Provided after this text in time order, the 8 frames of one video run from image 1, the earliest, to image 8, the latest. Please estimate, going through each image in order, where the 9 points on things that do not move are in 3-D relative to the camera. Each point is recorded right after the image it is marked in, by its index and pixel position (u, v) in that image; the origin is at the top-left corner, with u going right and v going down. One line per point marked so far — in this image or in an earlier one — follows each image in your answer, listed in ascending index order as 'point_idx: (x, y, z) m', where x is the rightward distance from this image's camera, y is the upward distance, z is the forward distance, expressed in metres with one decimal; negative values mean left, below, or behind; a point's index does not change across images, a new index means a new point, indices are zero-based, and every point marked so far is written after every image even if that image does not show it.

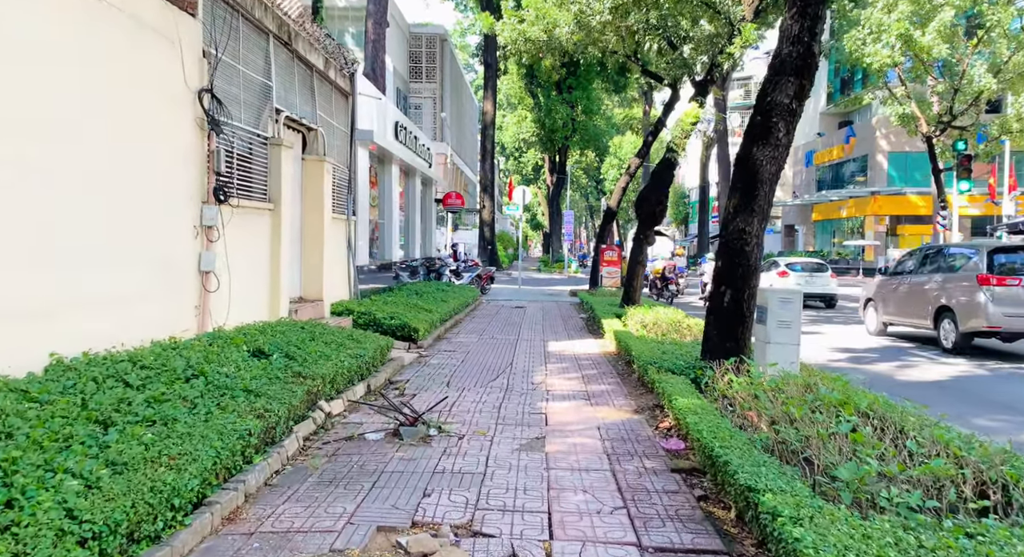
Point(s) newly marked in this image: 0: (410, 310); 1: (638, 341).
0: (-1.7, -0.5, +13.2) m
1: (+1.6, -0.8, +10.6) m
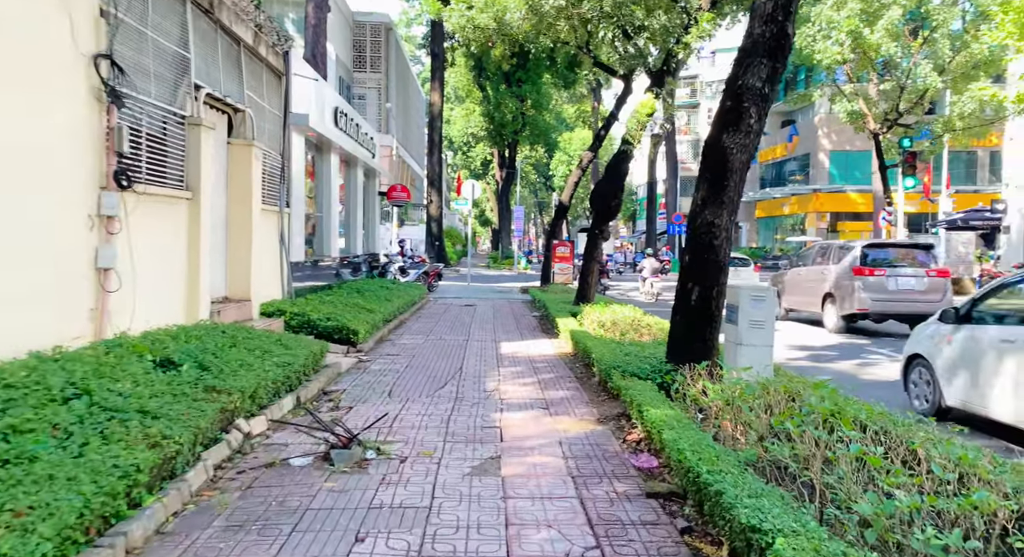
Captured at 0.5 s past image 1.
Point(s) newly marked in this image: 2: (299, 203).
0: (-2.5, -0.5, +12.3) m
1: (+1.0, -0.8, +9.8) m
2: (-3.5, +1.2, +13.5) m
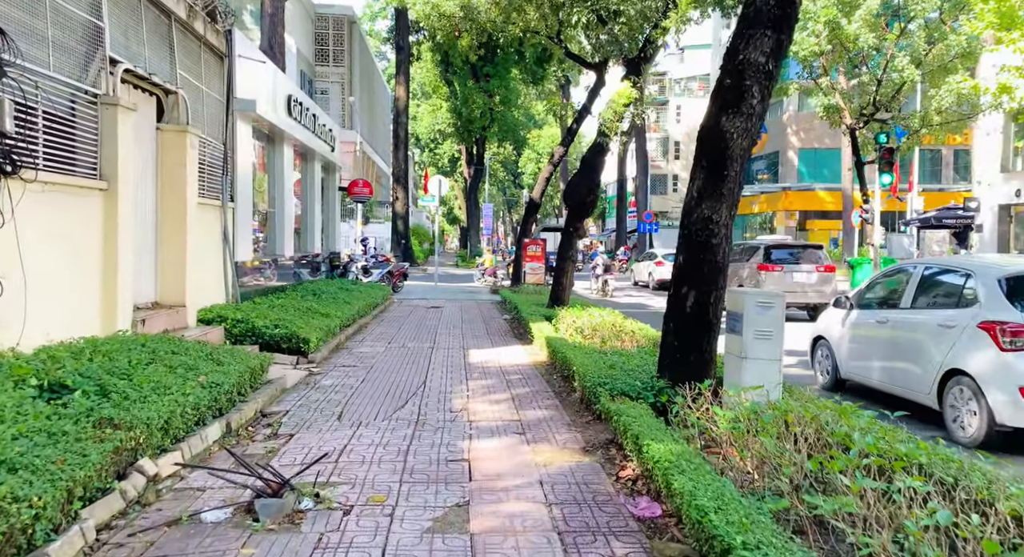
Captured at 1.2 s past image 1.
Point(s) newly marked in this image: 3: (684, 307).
0: (-2.9, -0.5, +11.2) m
1: (+0.7, -0.8, +8.9) m
2: (-4.0, +1.2, +12.3) m
3: (+1.4, -0.2, +6.6) m
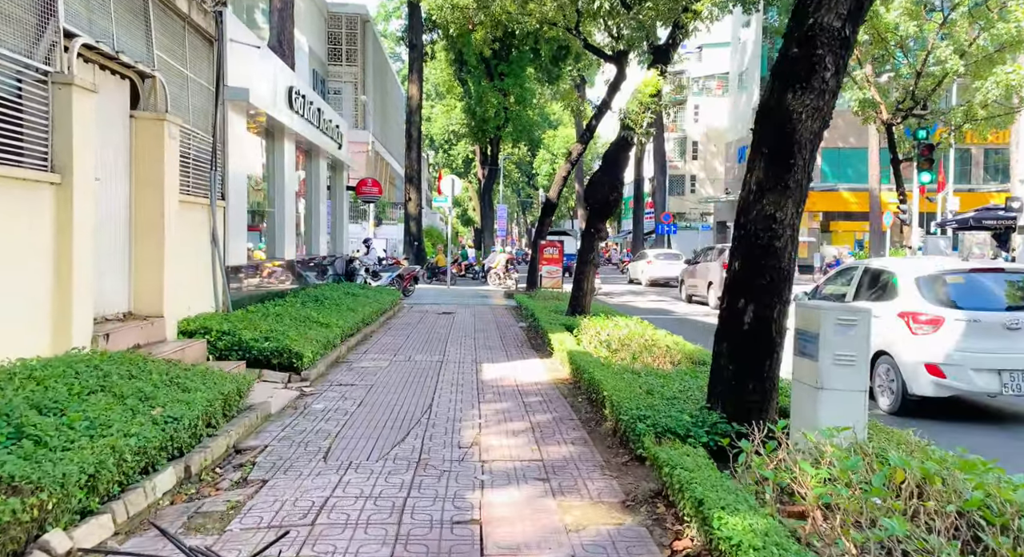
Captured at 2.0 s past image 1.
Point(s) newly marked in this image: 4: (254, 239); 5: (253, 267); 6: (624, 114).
0: (-2.7, -0.6, +10.1) m
1: (+0.9, -0.9, +7.7) m
2: (-3.8, +1.1, +11.3) m
3: (+1.5, -0.3, +5.5) m
4: (-4.1, +0.6, +13.0) m
5: (-4.0, +0.2, +12.5) m
6: (+1.8, +2.7, +13.4) m
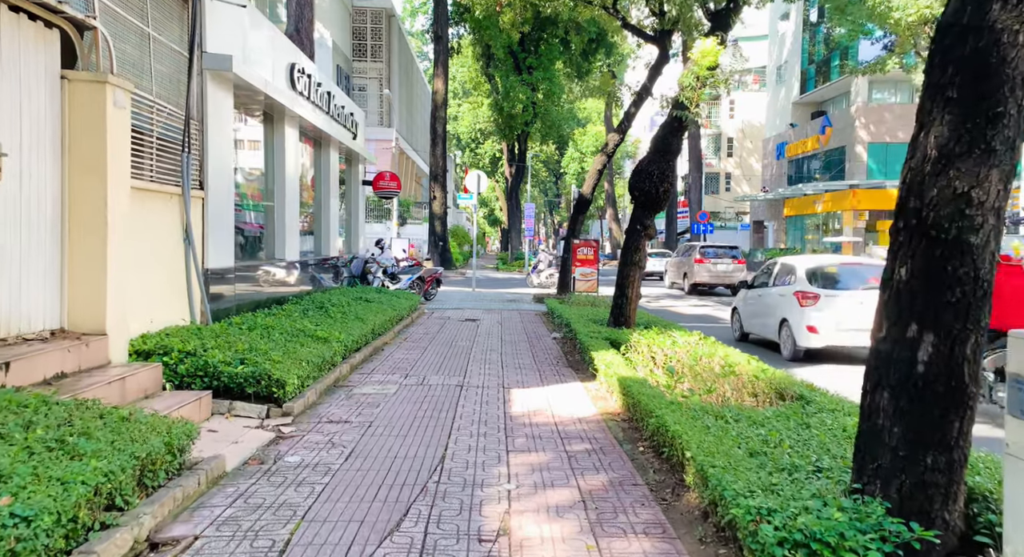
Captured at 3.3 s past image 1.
0: (-2.3, -0.7, +8.3) m
1: (+1.1, -0.9, +5.8) m
2: (-3.4, +1.1, +9.6) m
3: (+1.7, -0.4, +3.6) m
4: (-3.7, +0.6, +11.2) m
5: (-3.5, +0.2, +10.7) m
6: (+2.3, +2.6, +11.4) m
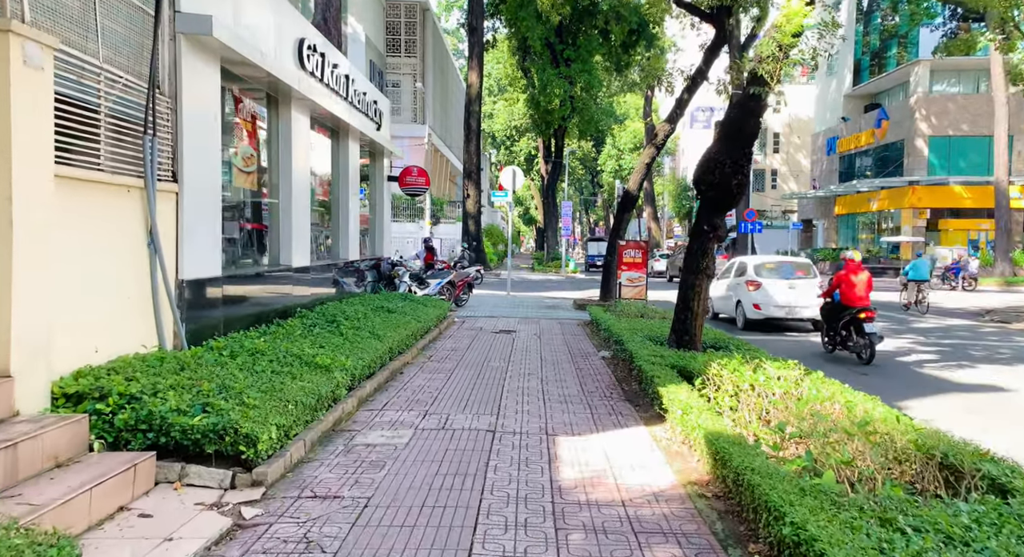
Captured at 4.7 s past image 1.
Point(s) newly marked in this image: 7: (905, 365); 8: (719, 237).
0: (-1.9, -0.8, +6.6) m
1: (+1.4, -1.1, +3.9) m
2: (-2.9, +1.0, +7.9) m
3: (+1.9, -0.5, +1.6) m
4: (-3.2, +0.5, +9.5) m
5: (-3.0, 0.0, +9.0) m
6: (+2.8, +2.5, +9.5) m
7: (+5.6, -1.2, +11.5) m
8: (+2.6, +0.5, +10.4) m
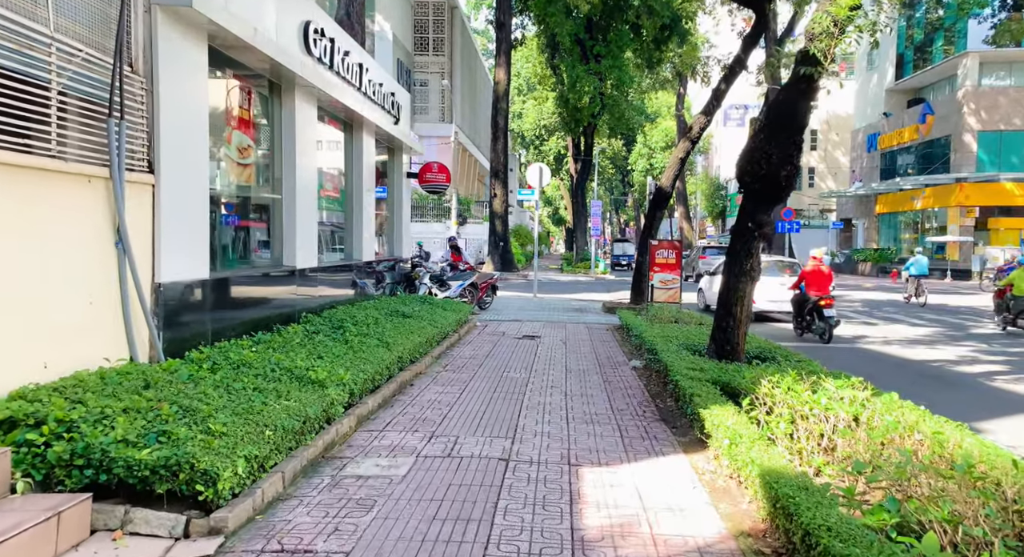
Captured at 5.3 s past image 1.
0: (-1.8, -0.8, +5.7) m
1: (+1.4, -1.1, +3.0) m
2: (-2.8, +0.9, +7.0) m
3: (+1.8, -0.5, +0.6) m
4: (-2.9, +0.4, +8.7) m
5: (-2.8, 0.0, +8.2) m
6: (+3.1, +2.5, +8.4) m
7: (+5.9, -1.3, +10.4) m
8: (+2.9, +0.5, +9.4) m
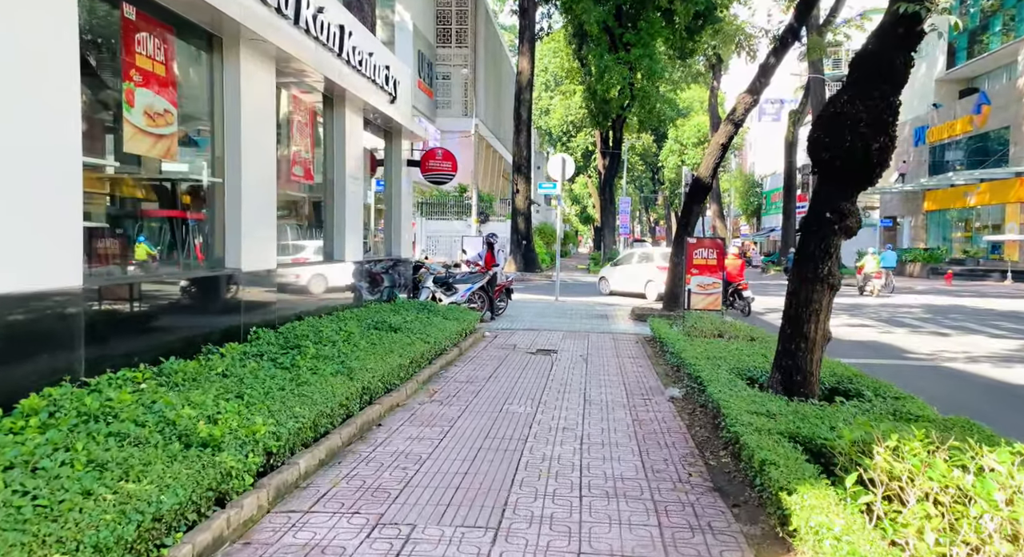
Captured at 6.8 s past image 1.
0: (-1.9, -0.9, +3.6) m
1: (+1.2, -1.2, +0.7) m
2: (-2.8, +0.9, +5.0) m
3: (+1.6, -0.6, -1.6) m
4: (-3.0, +0.4, +6.6) m
5: (-2.9, 0.0, +6.1) m
6: (+3.0, +2.4, +6.1) m
7: (+5.9, -1.3, +8.0) m
8: (+2.9, +0.4, +7.1) m
